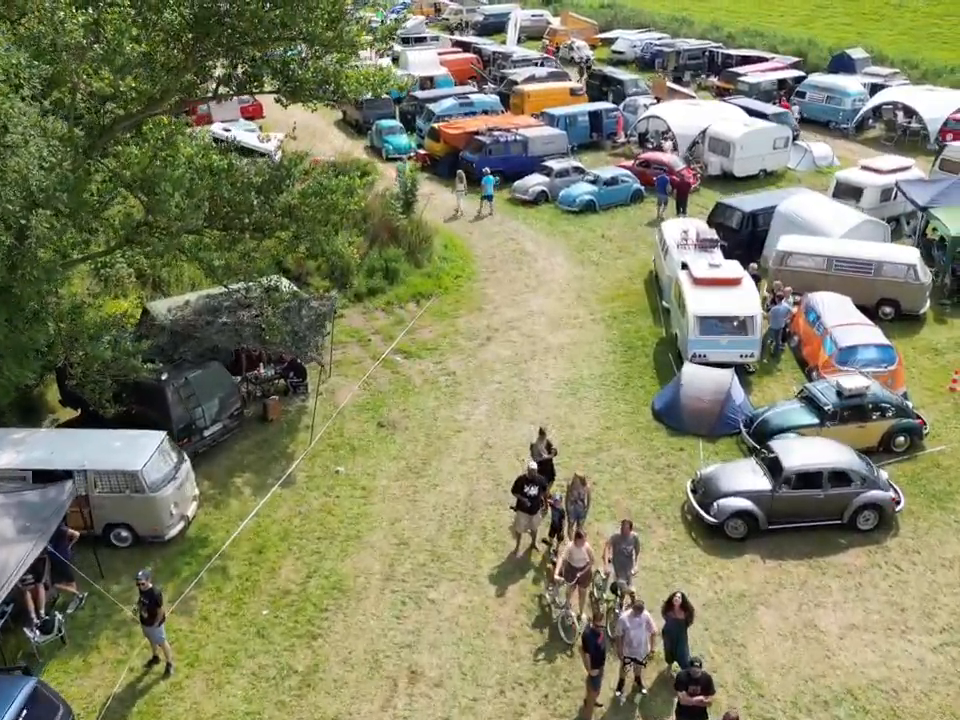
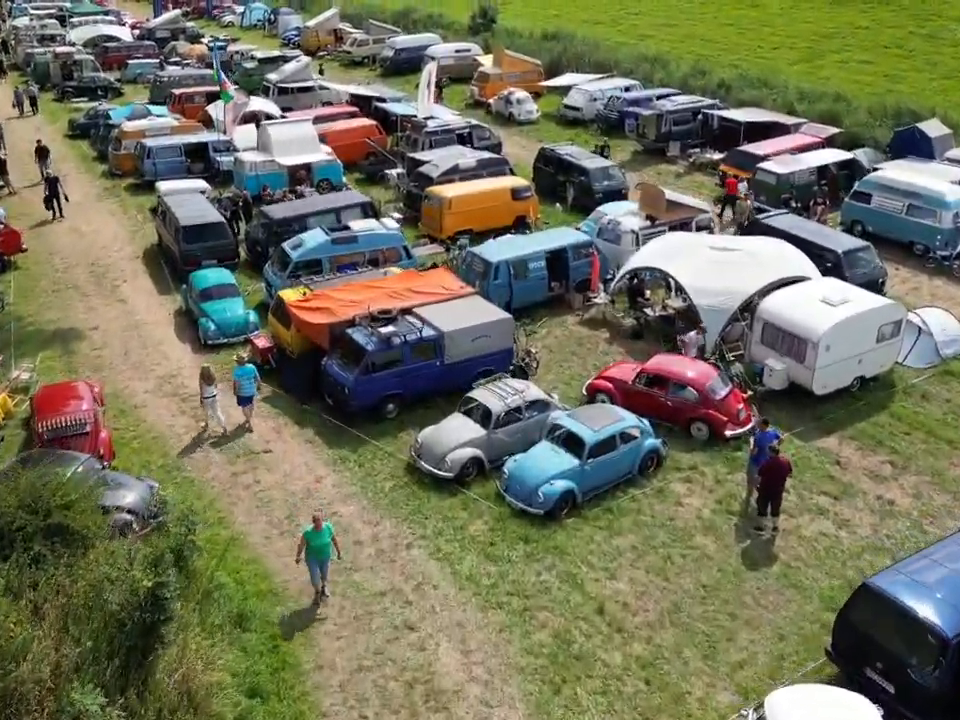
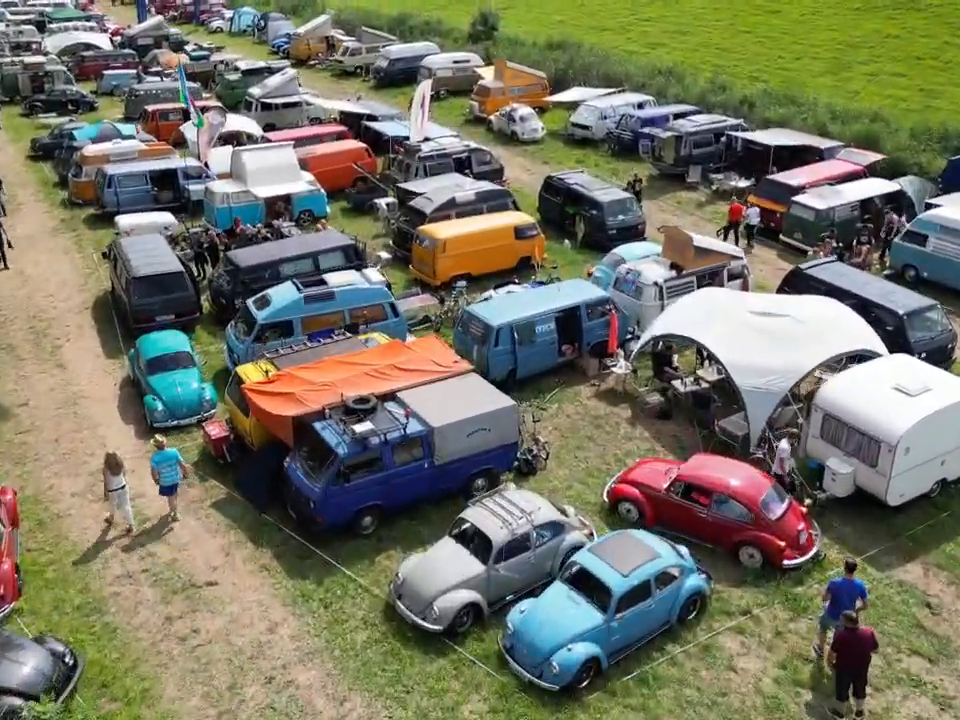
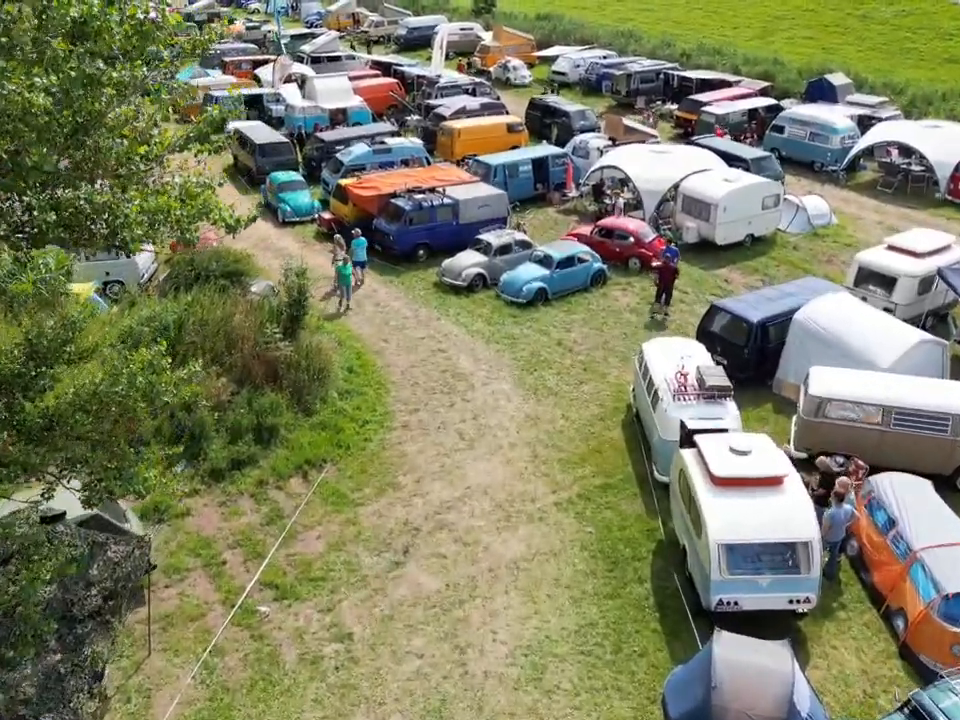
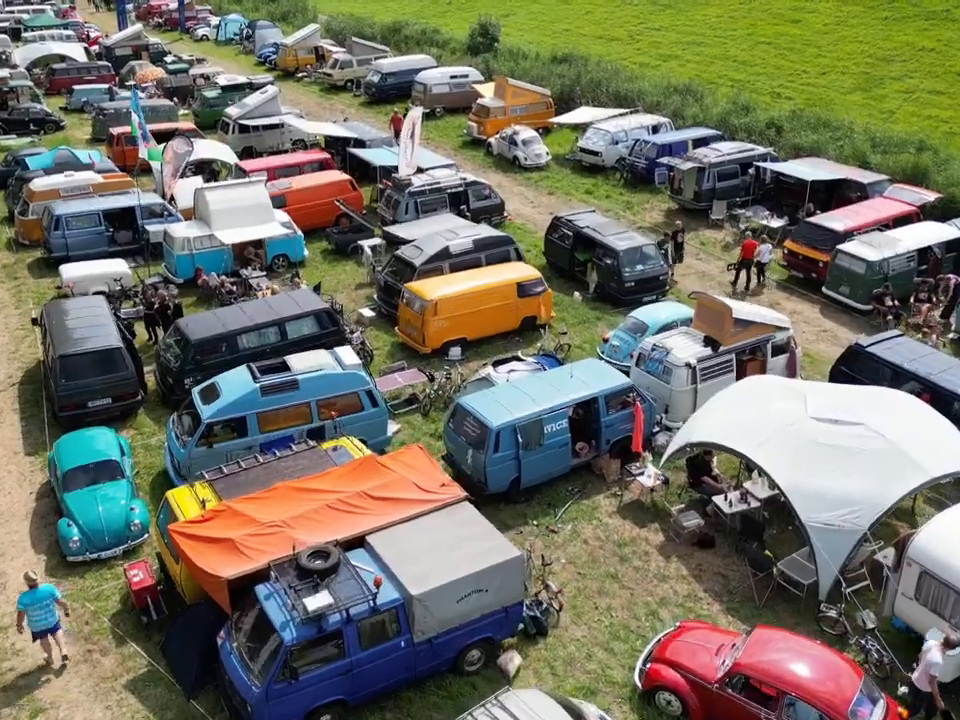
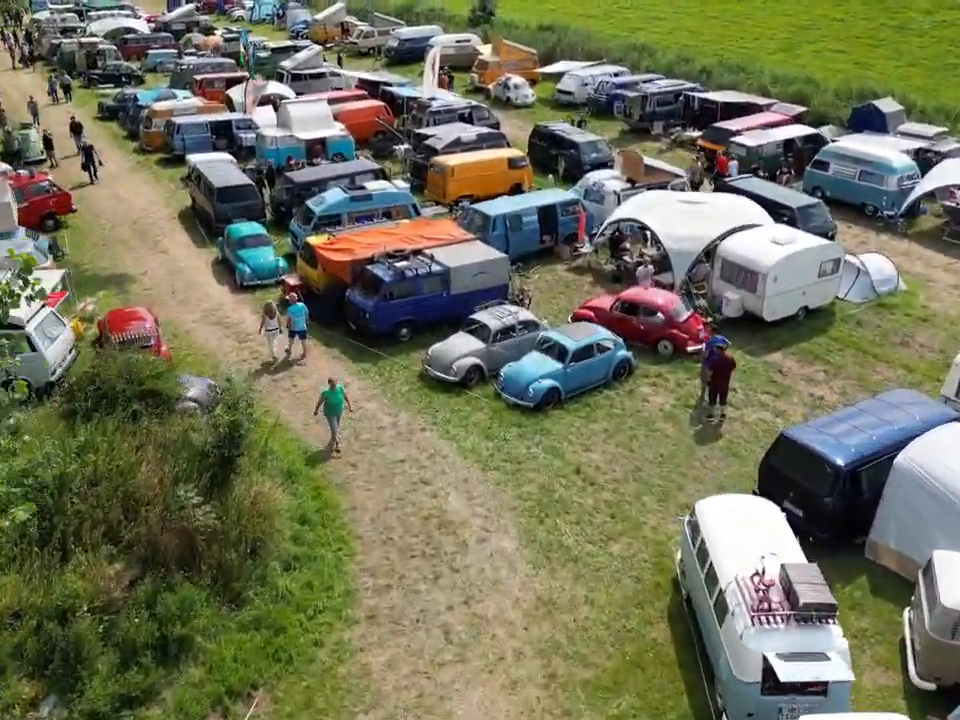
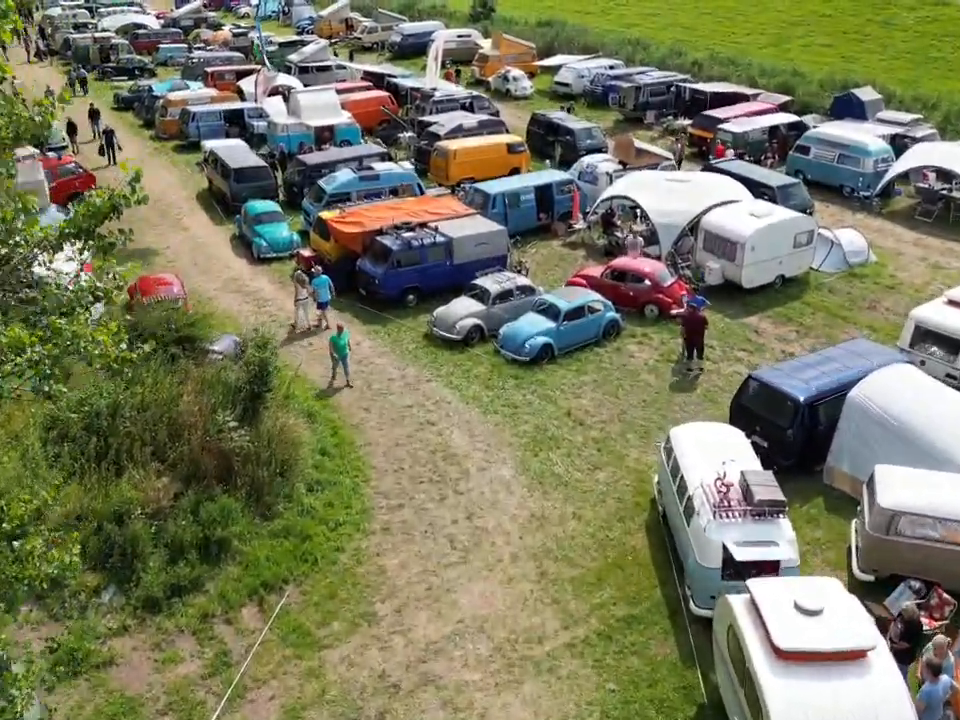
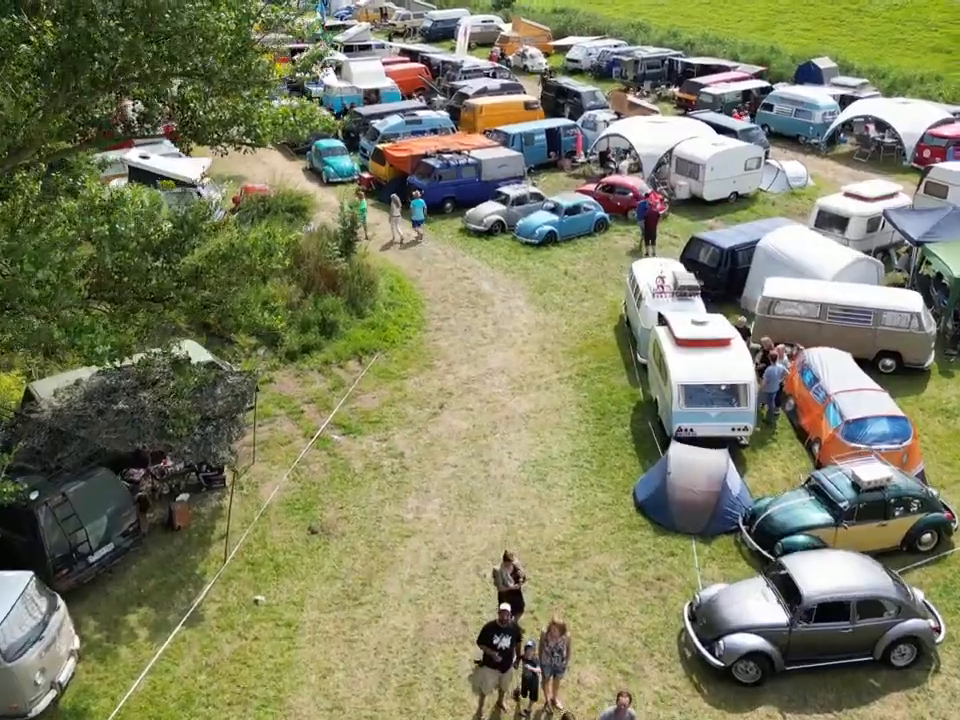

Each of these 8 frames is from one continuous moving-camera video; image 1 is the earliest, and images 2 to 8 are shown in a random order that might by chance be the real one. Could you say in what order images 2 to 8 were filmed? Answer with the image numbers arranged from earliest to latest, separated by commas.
8, 4, 7, 6, 2, 3, 5
